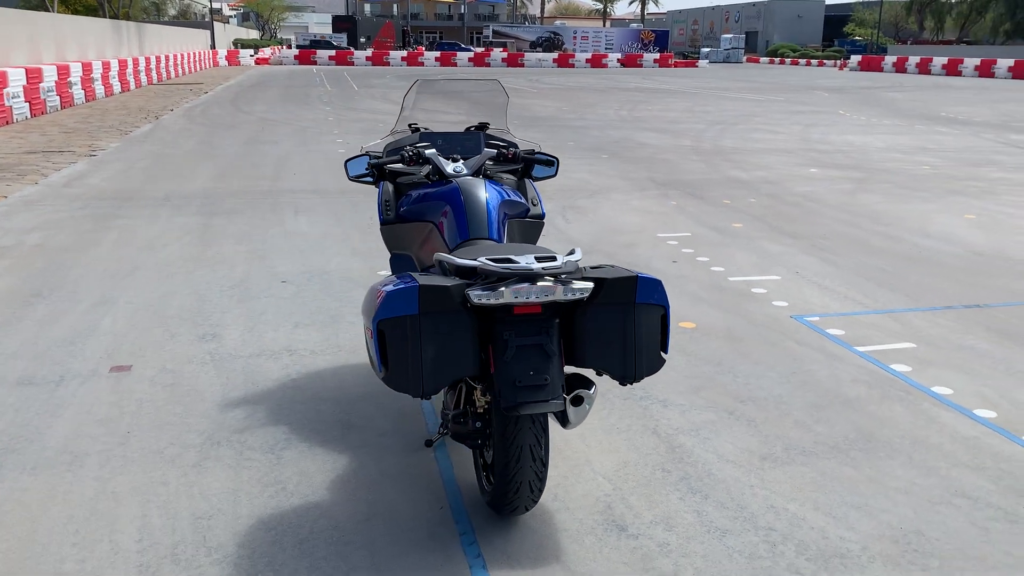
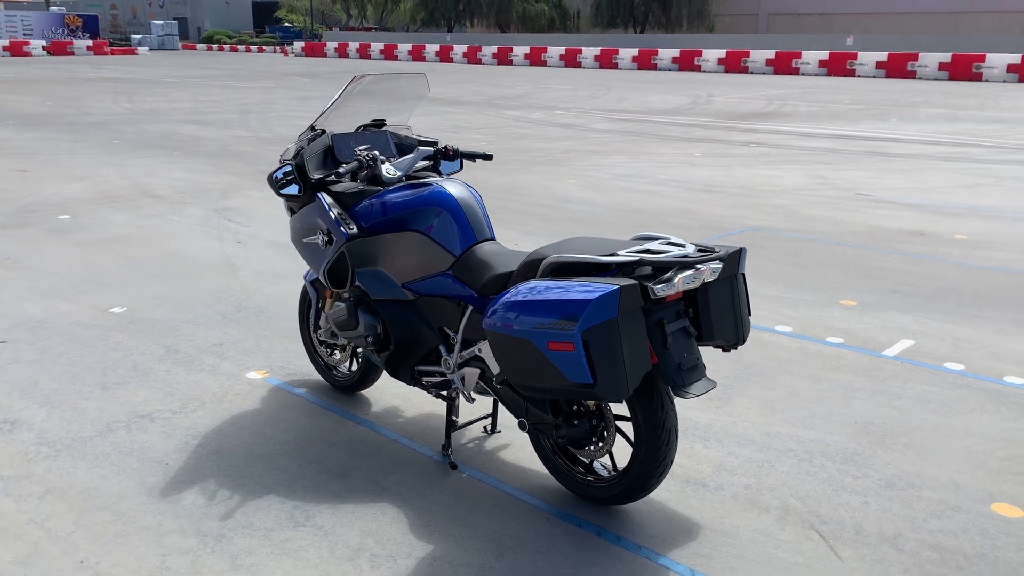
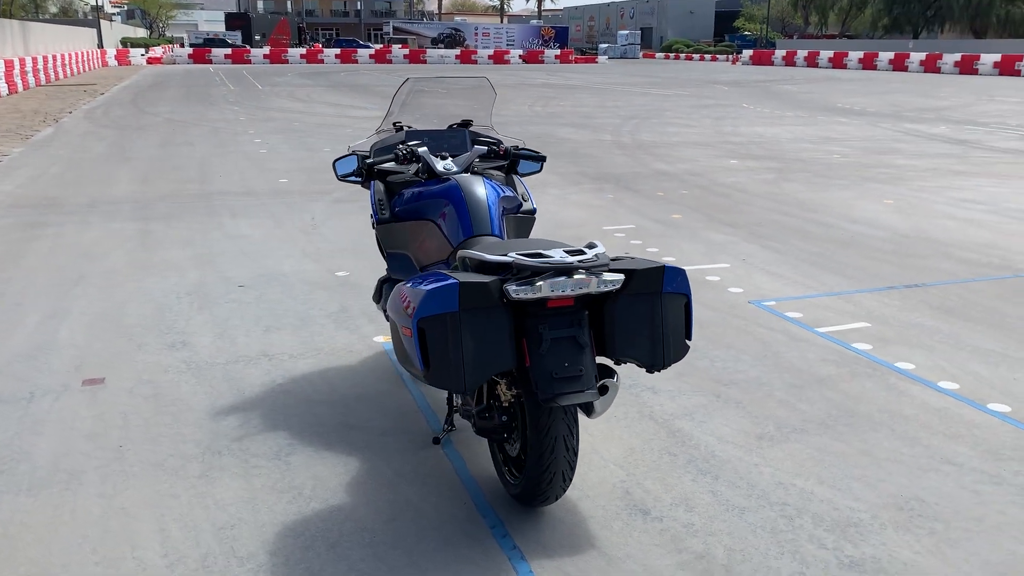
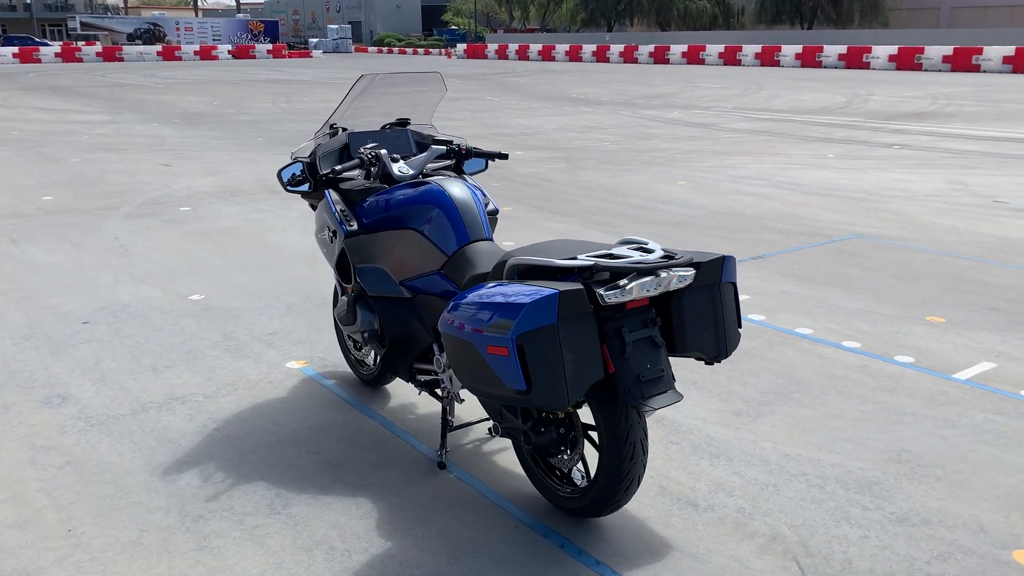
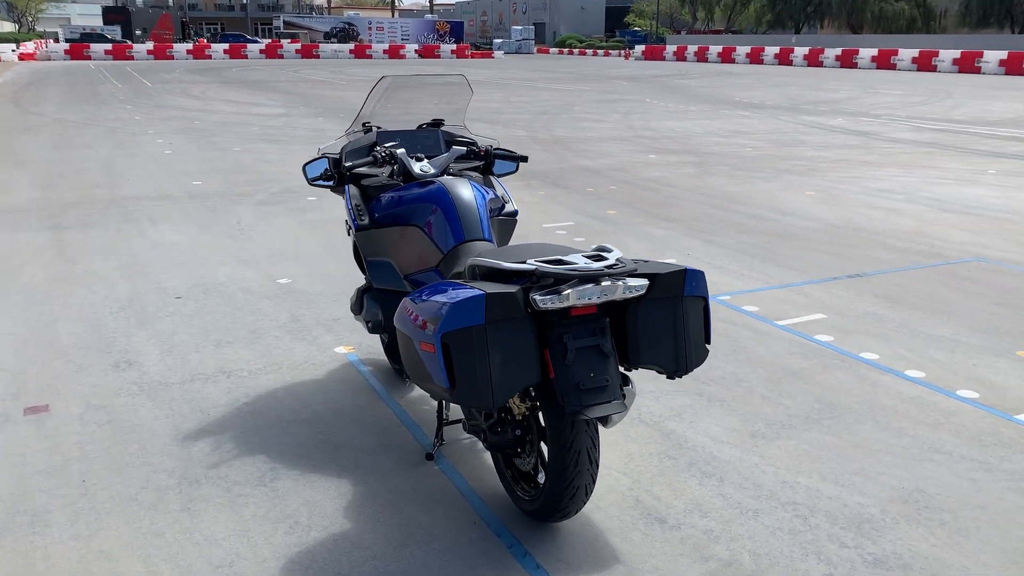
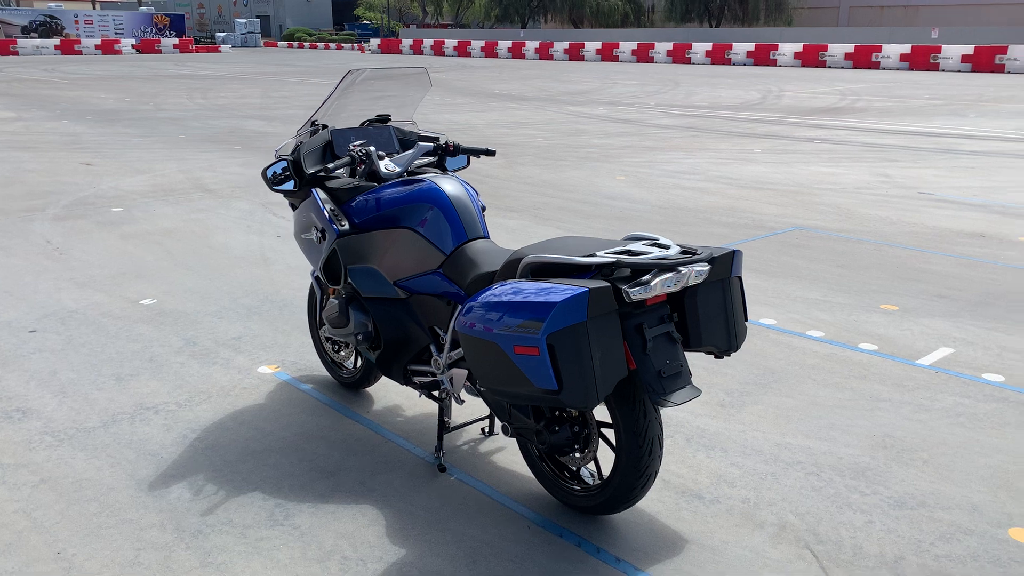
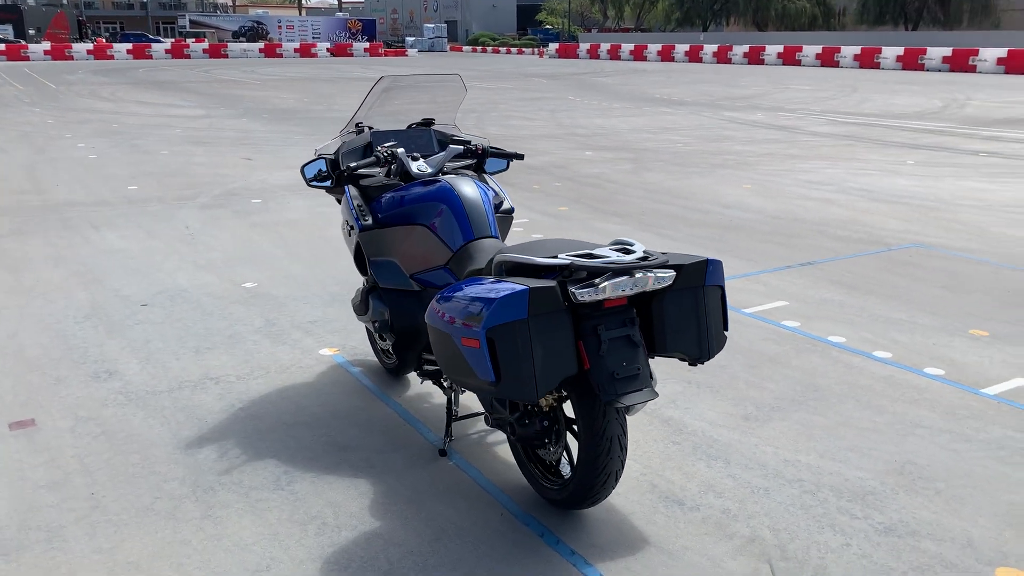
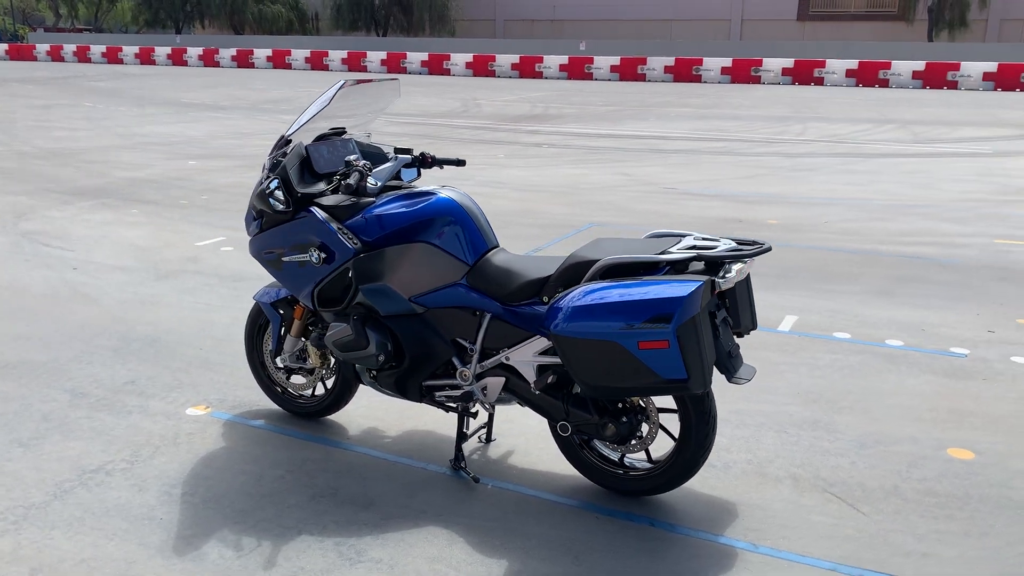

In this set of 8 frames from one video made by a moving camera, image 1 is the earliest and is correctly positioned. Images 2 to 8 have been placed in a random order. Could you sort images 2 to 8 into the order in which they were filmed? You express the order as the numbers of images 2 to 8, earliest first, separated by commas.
3, 5, 7, 4, 6, 2, 8
